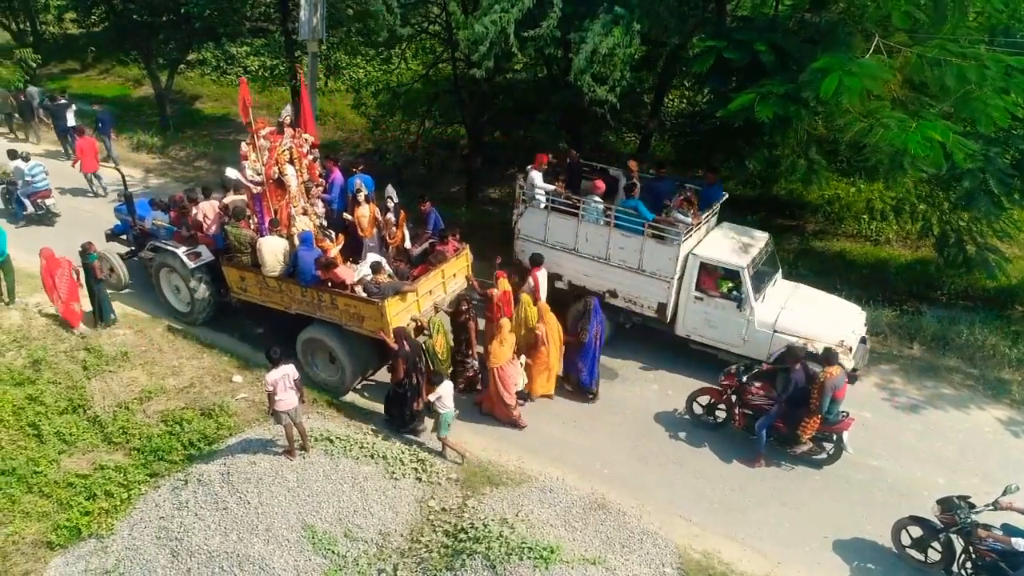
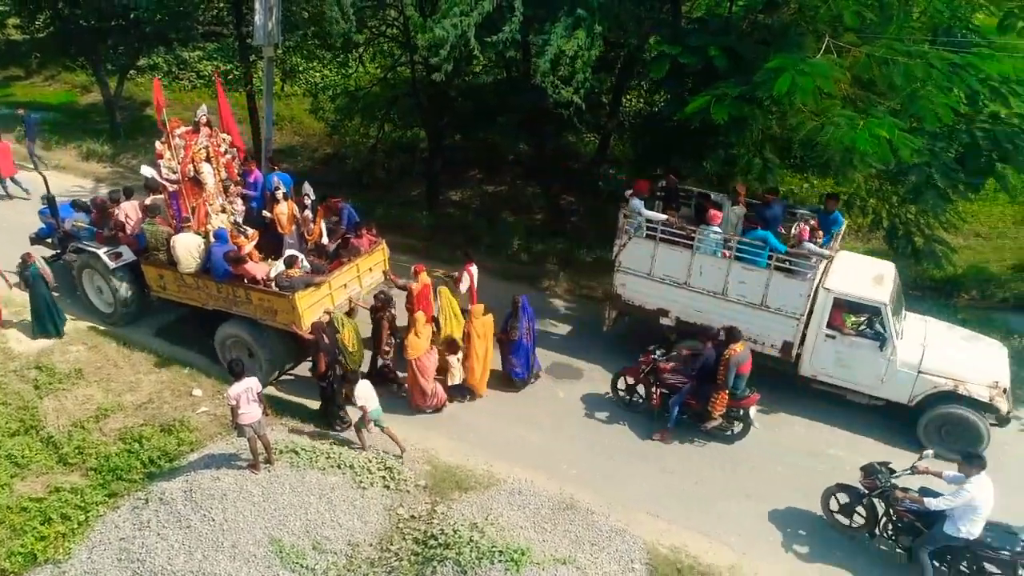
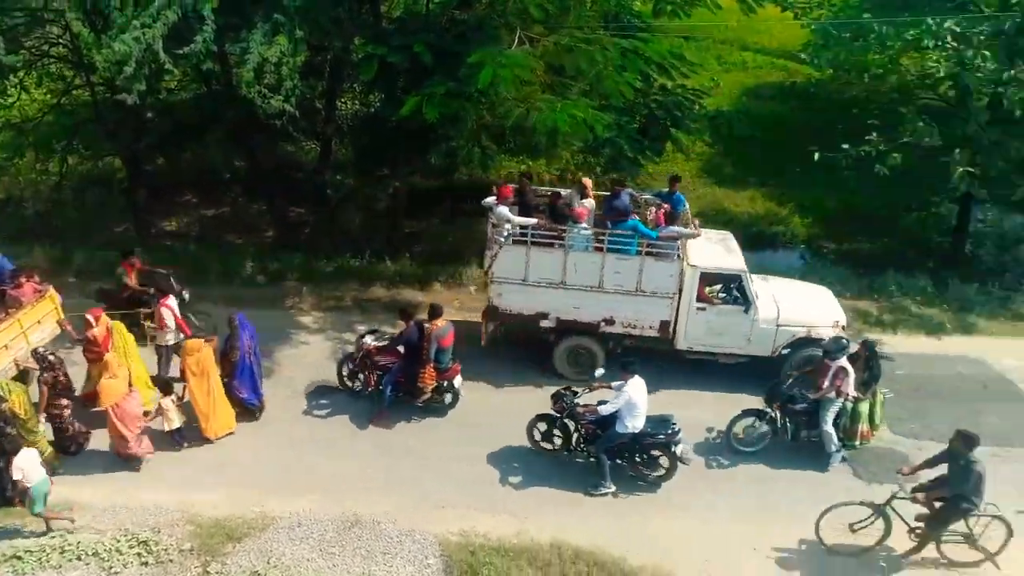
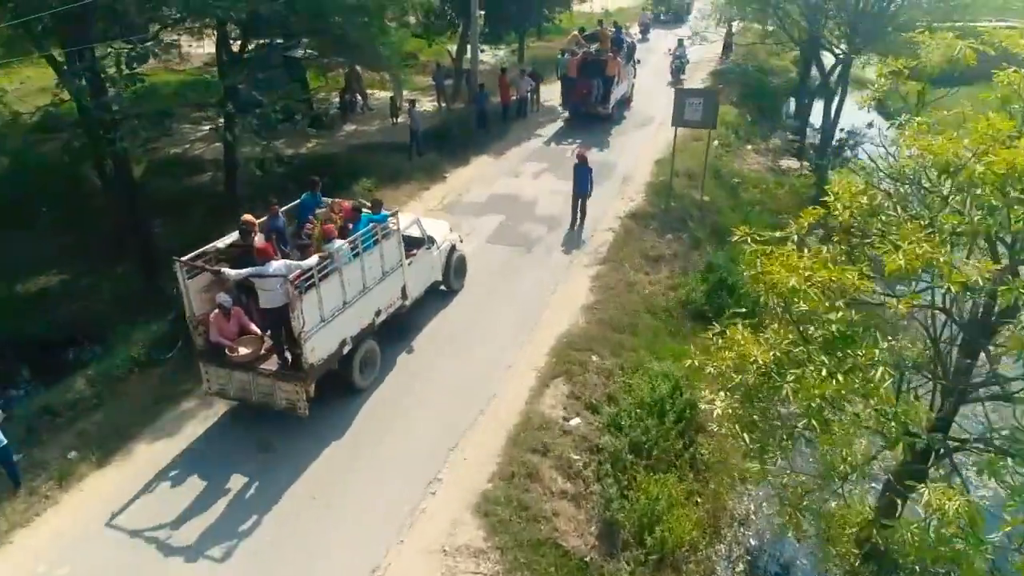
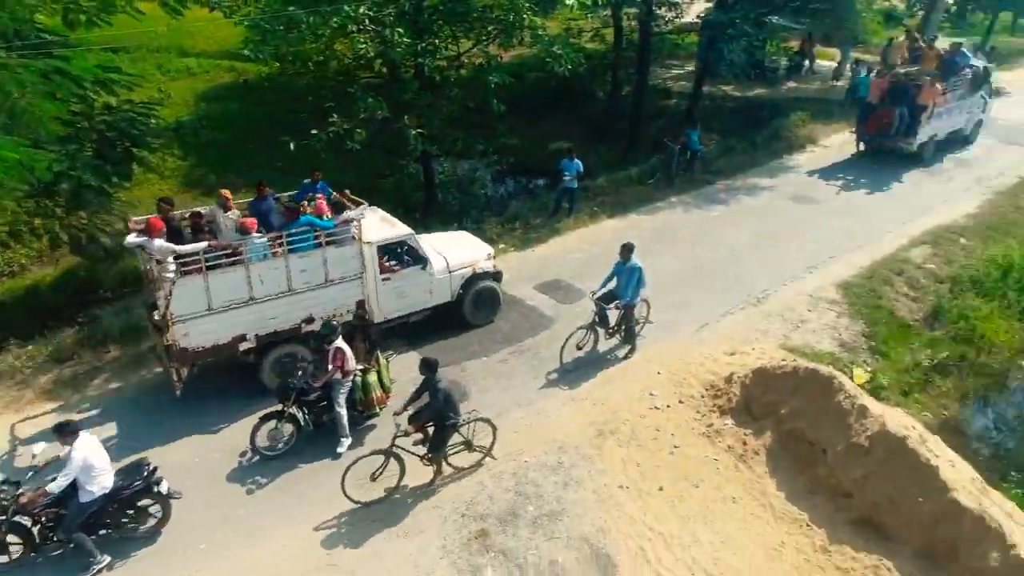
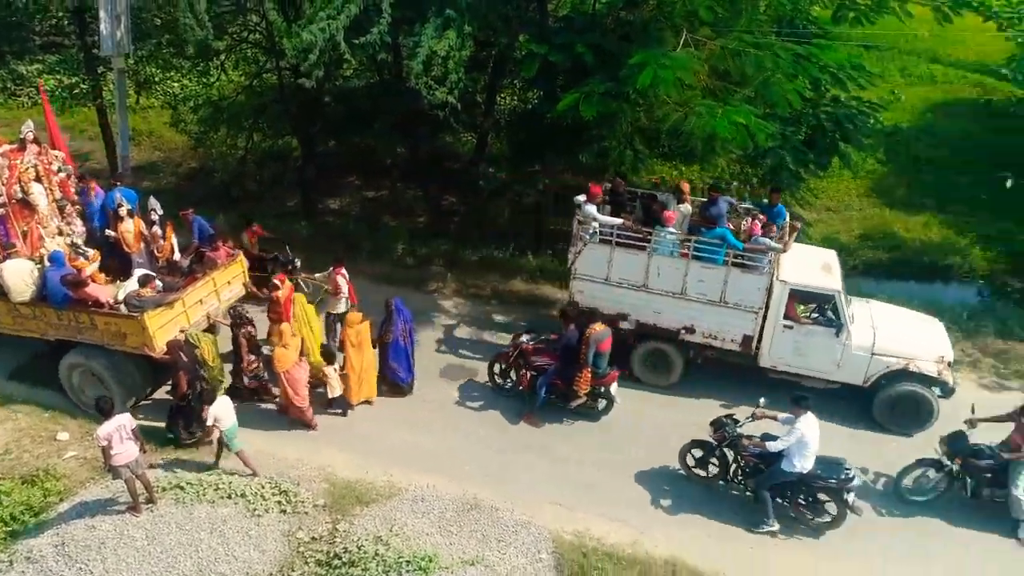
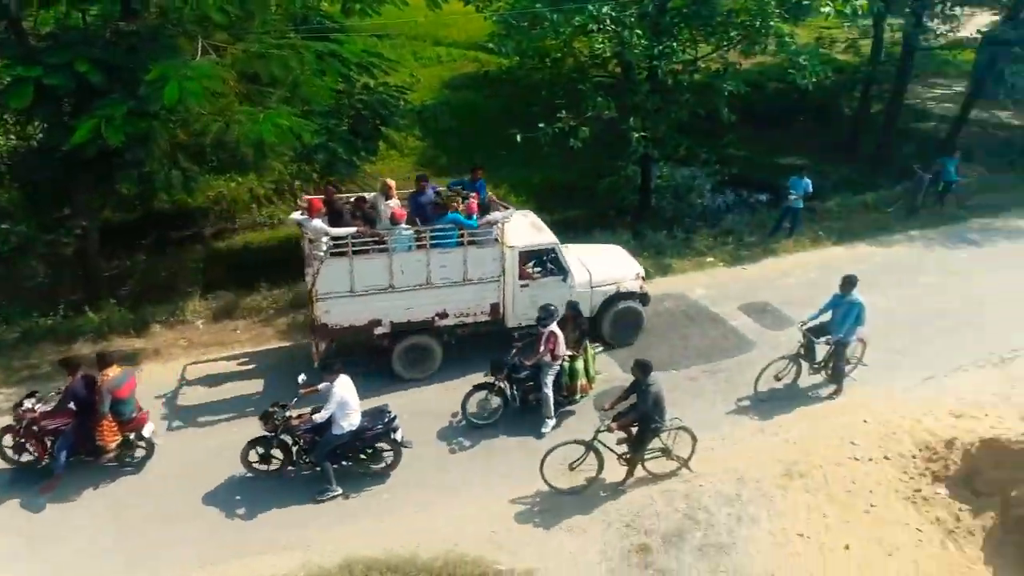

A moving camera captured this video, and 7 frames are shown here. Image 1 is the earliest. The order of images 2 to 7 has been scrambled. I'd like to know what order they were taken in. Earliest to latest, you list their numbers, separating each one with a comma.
2, 6, 3, 7, 5, 4
